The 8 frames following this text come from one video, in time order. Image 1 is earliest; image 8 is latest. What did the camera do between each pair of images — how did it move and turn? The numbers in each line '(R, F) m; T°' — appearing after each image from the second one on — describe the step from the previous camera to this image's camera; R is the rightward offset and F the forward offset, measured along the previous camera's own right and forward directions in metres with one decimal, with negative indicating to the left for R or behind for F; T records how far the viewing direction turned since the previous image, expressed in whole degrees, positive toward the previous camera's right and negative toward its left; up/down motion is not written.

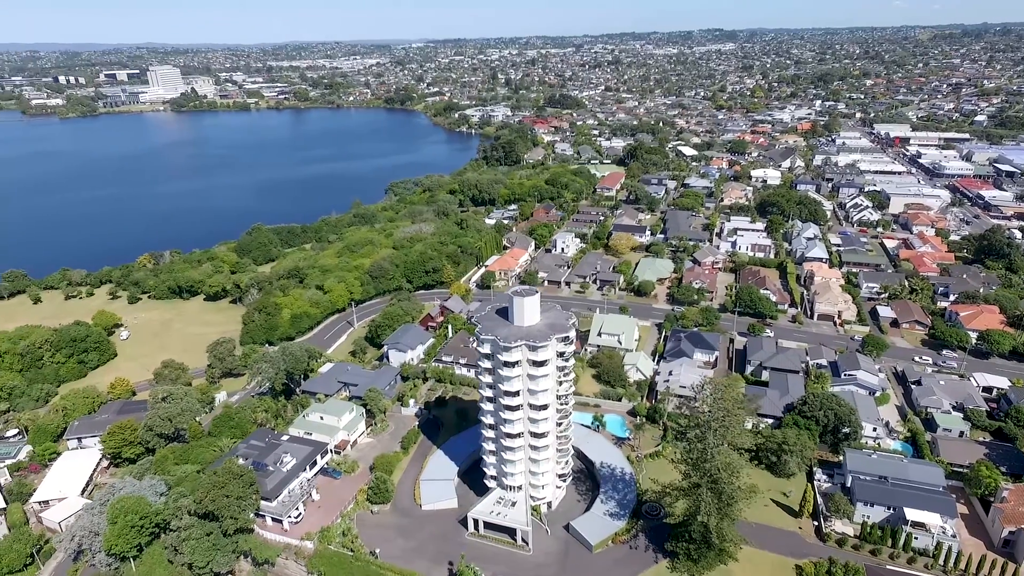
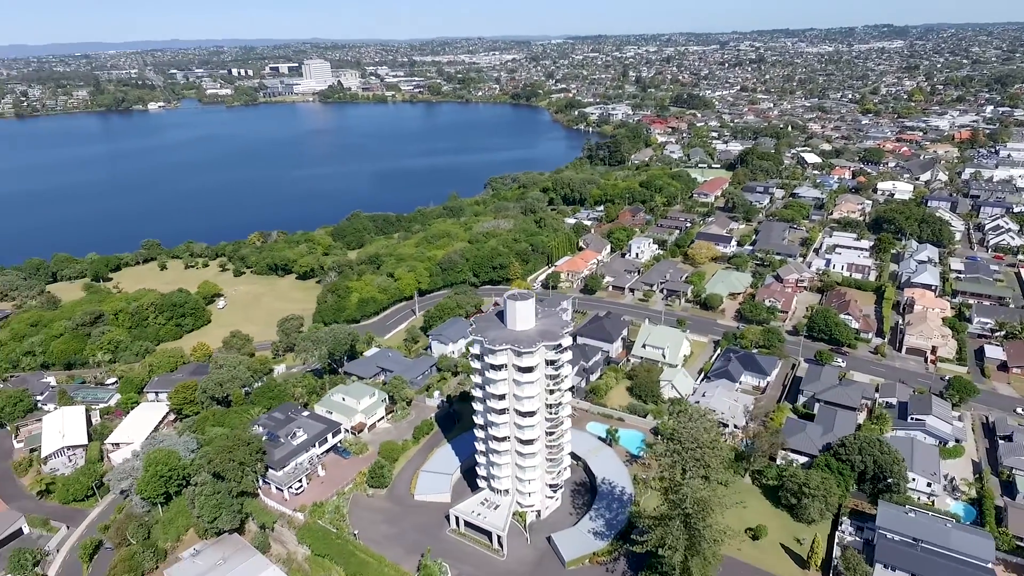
(+3.7, +0.5) m; -11°
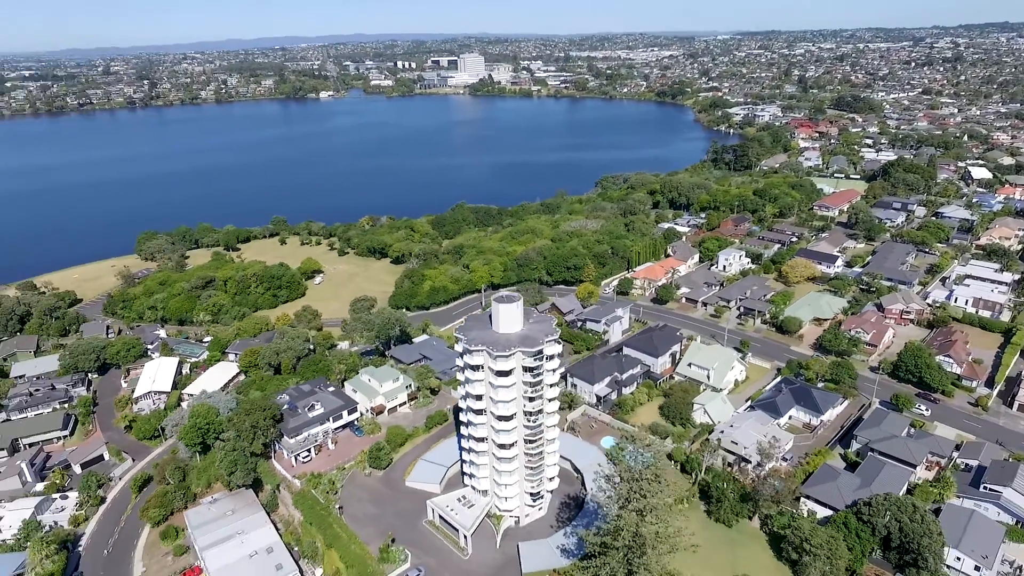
(+4.4, +0.7) m; -13°
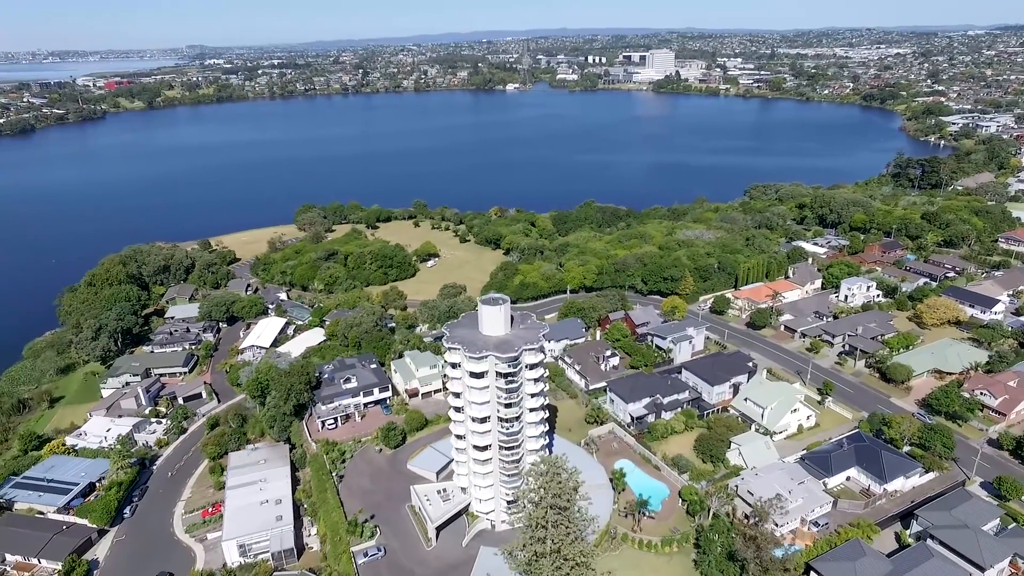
(+5.2, +1.0) m; -16°
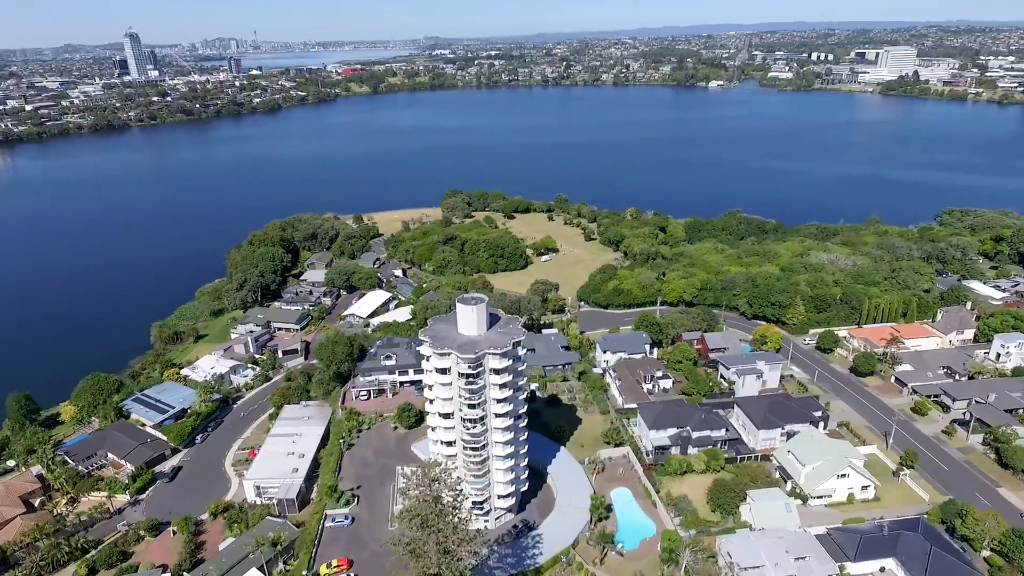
(+5.9, +1.2) m; -17°
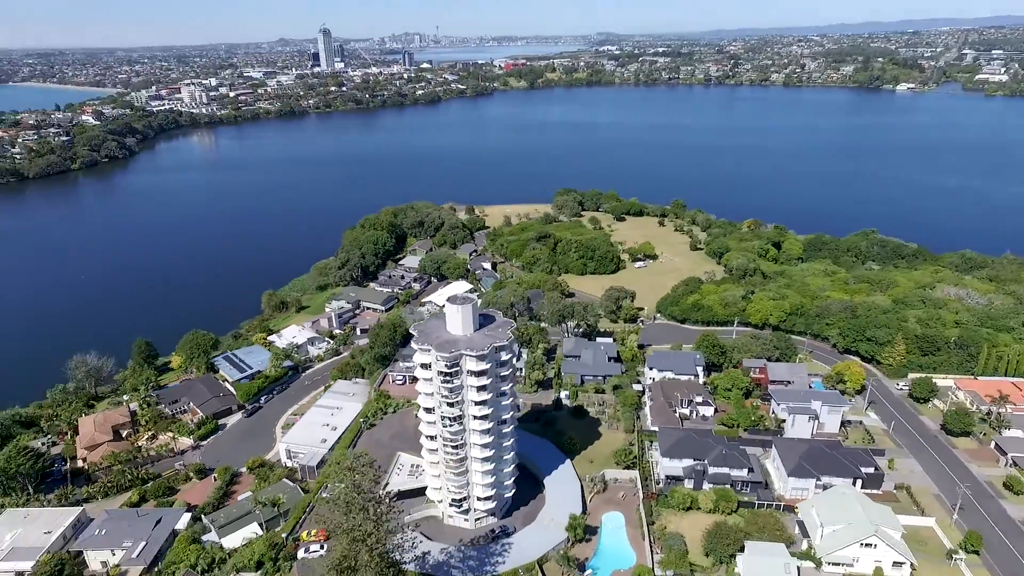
(+4.5, +0.8) m; -14°
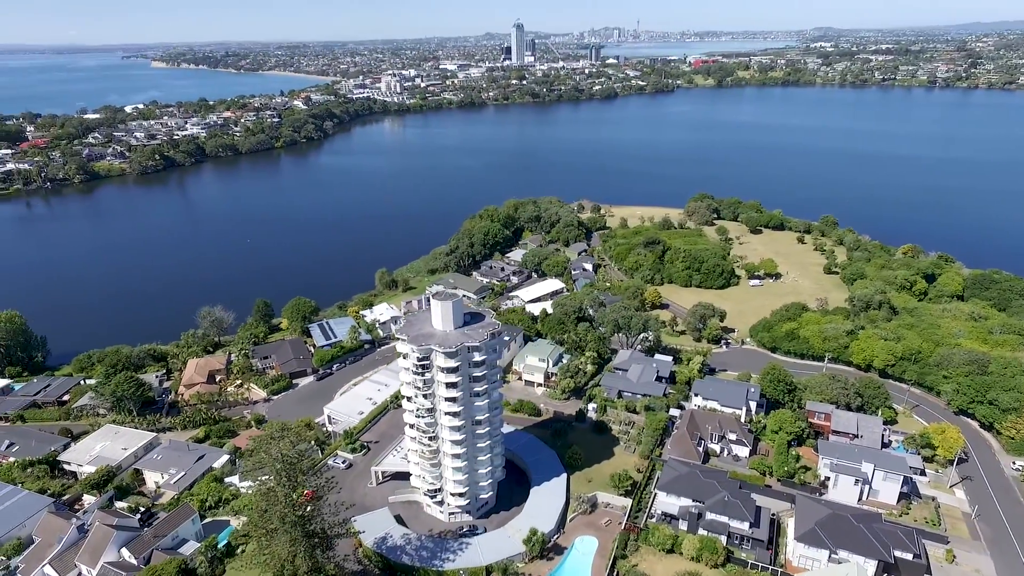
(+5.4, +1.0) m; -16°
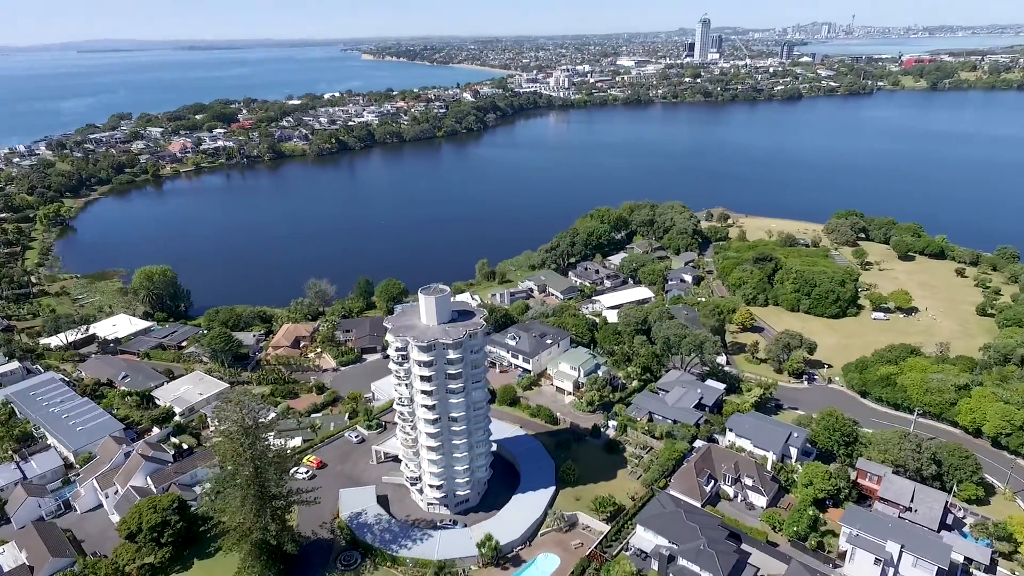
(+5.2, +0.9) m; -15°
